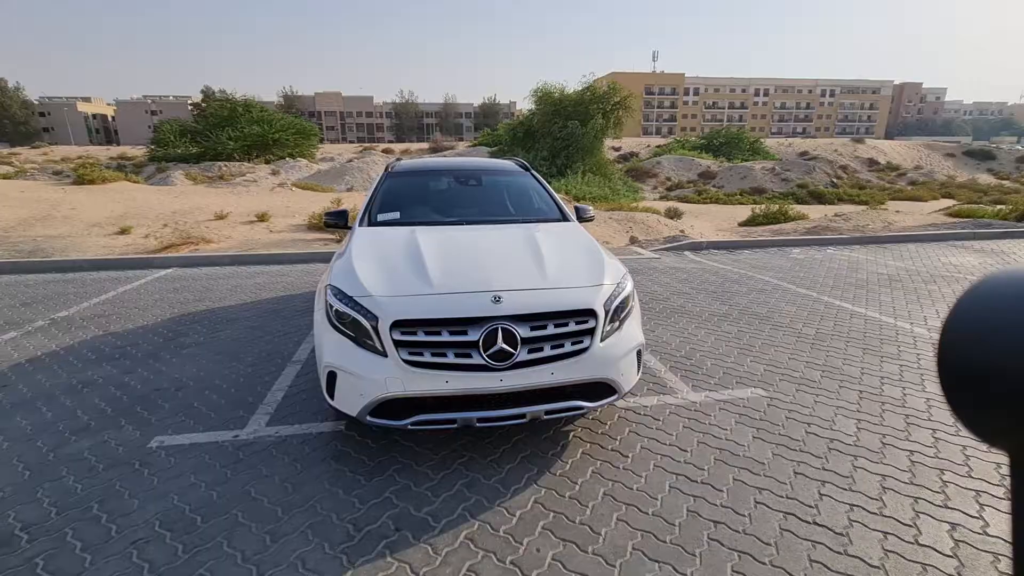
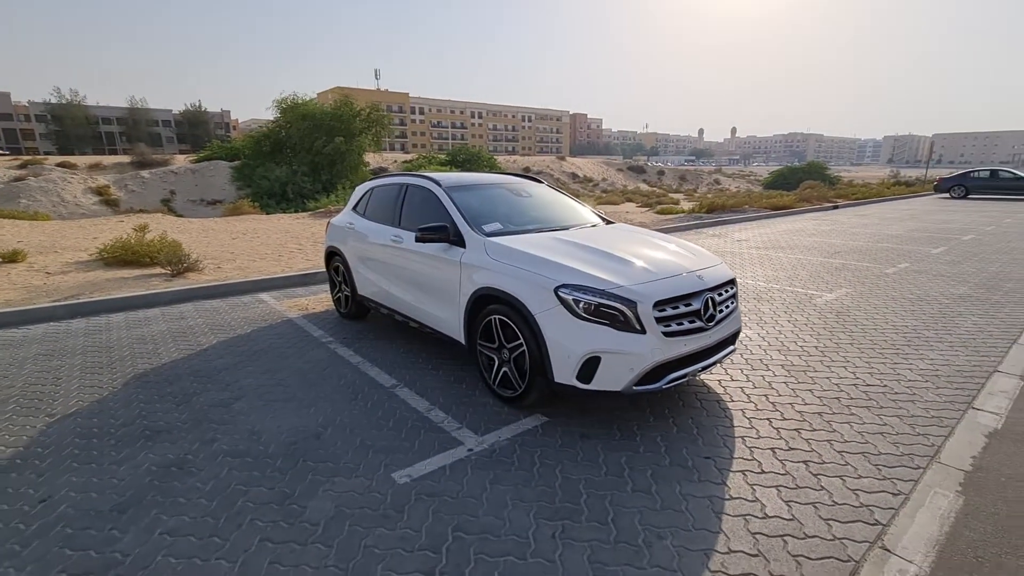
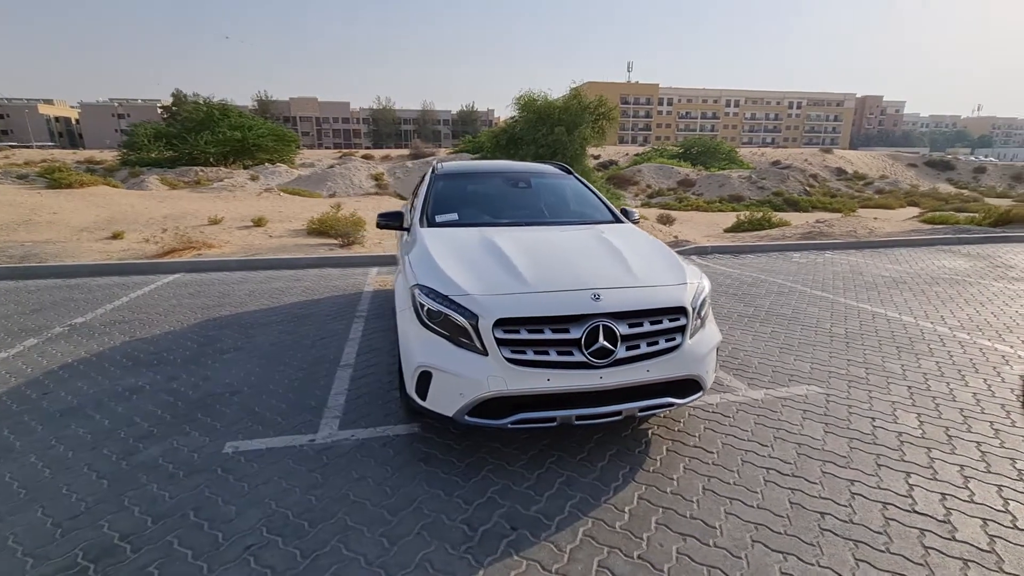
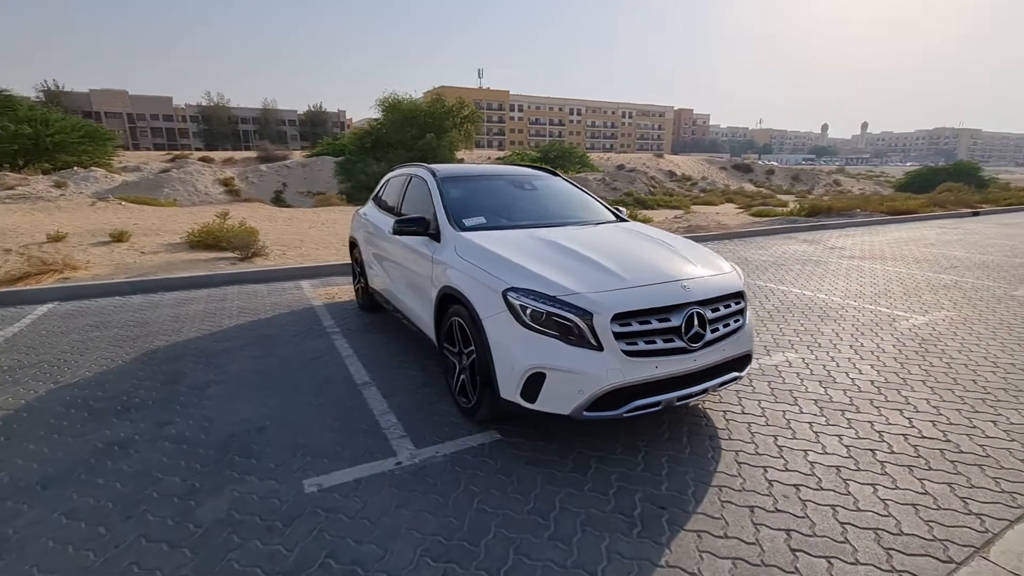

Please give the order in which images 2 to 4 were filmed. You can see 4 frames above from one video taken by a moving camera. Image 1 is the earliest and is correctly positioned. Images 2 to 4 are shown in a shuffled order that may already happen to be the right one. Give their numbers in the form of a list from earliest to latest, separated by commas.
3, 4, 2
